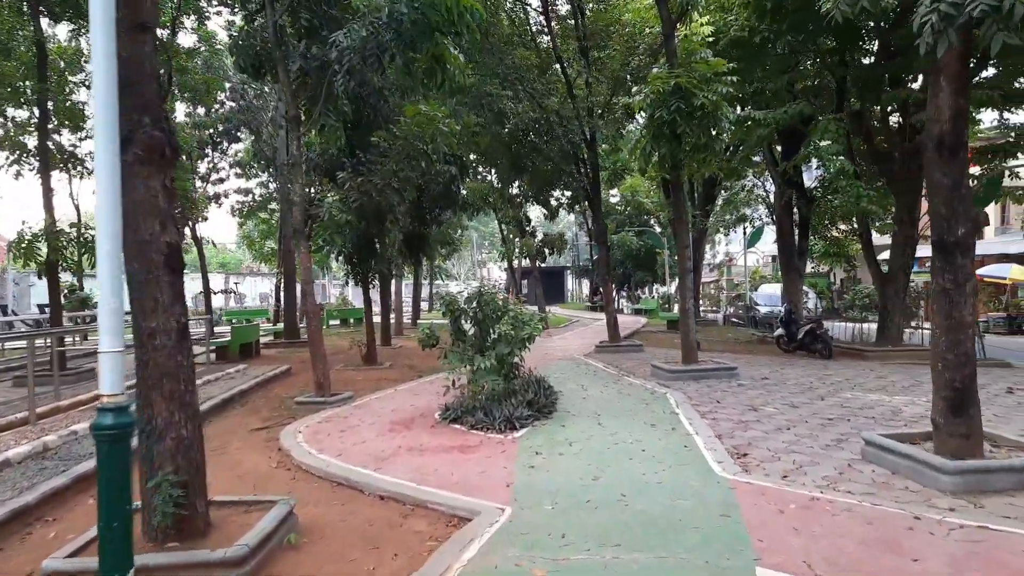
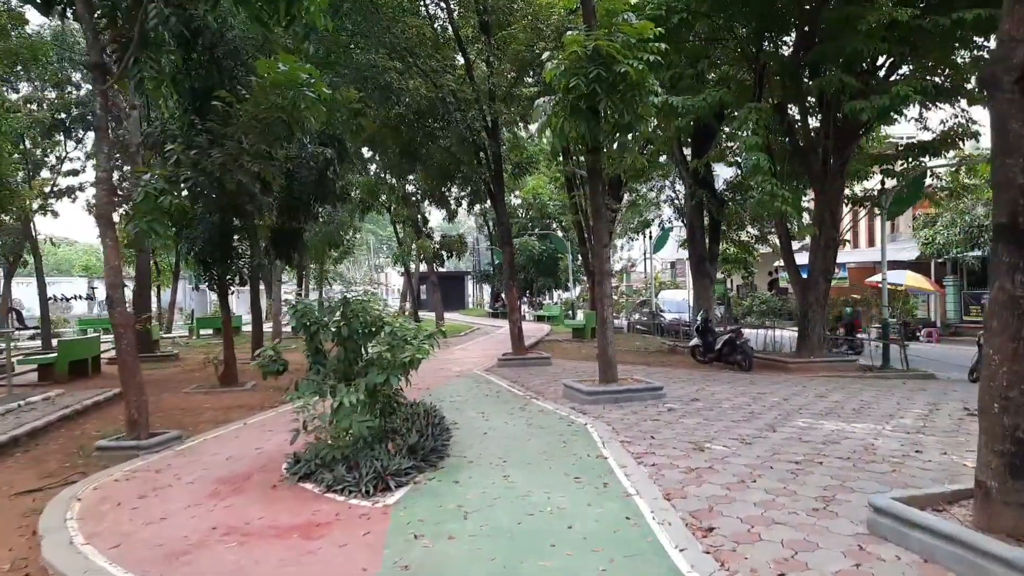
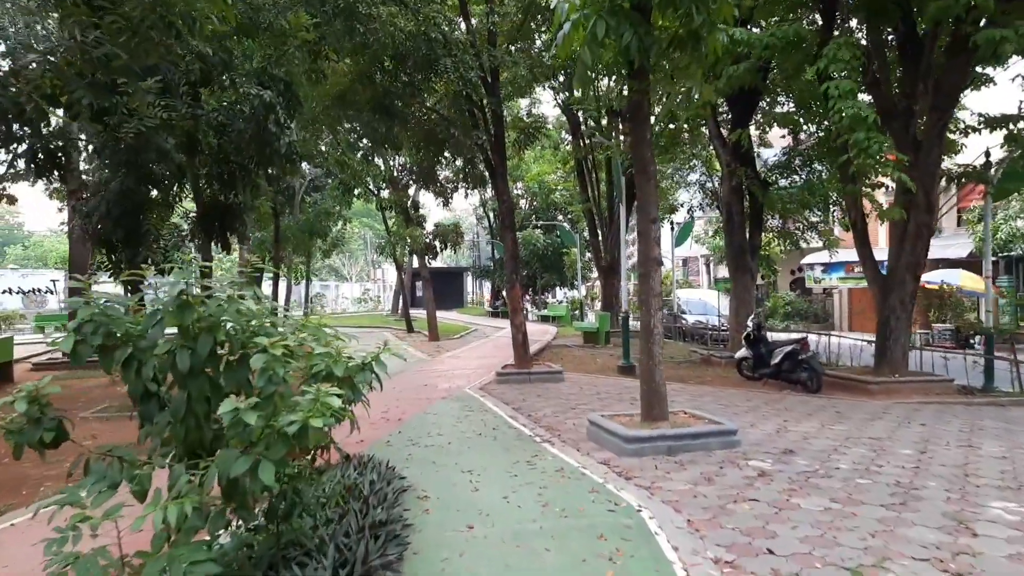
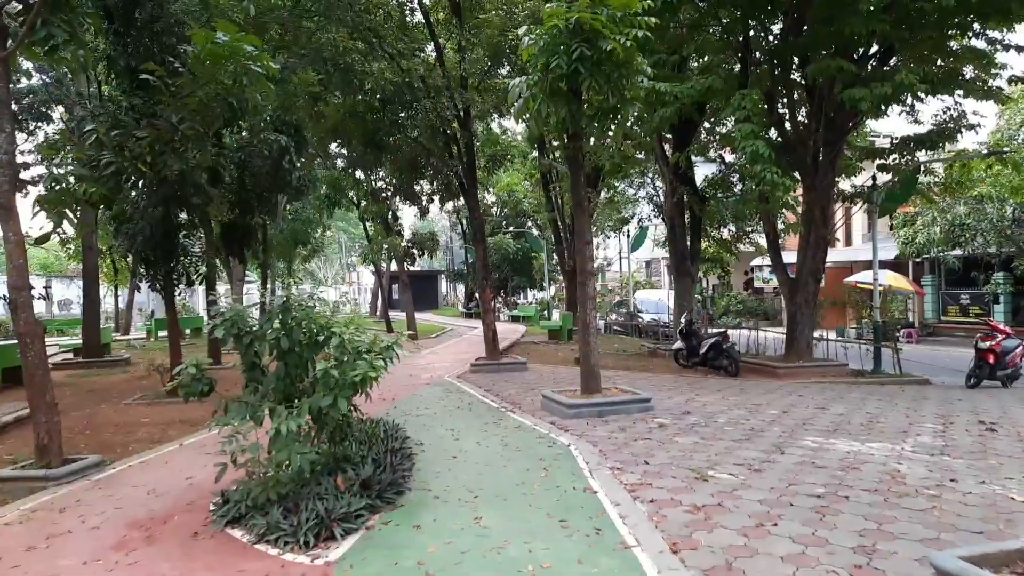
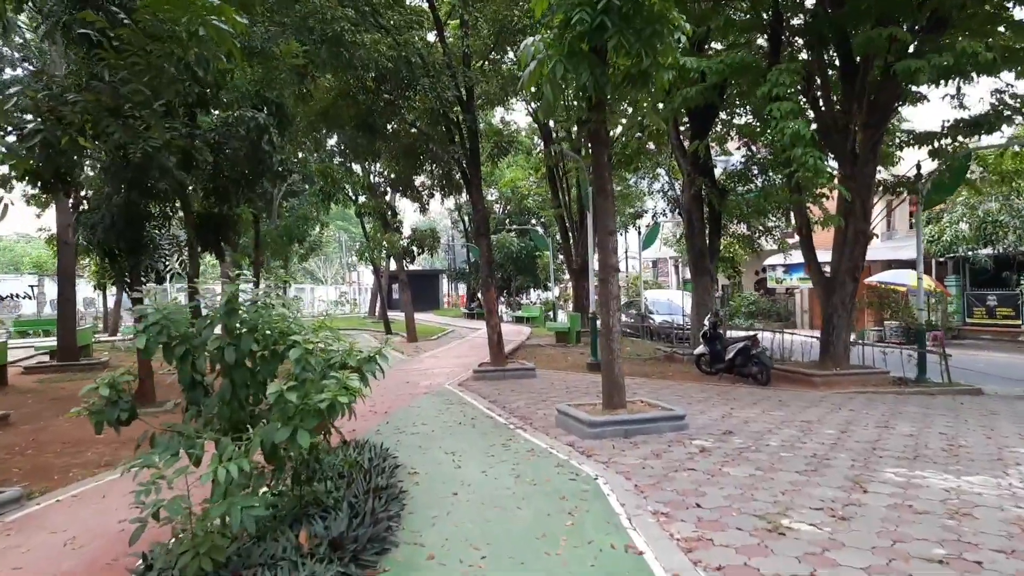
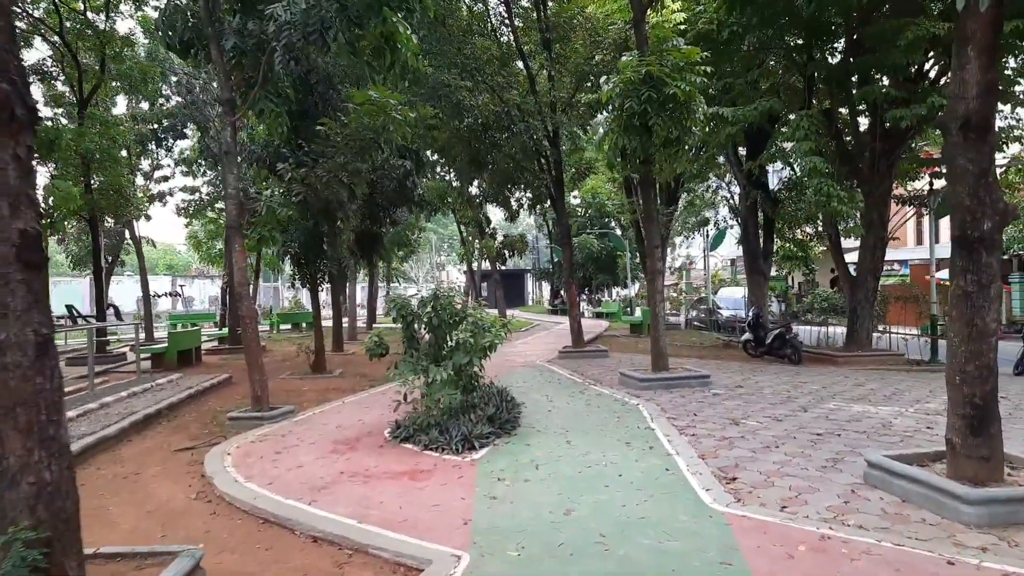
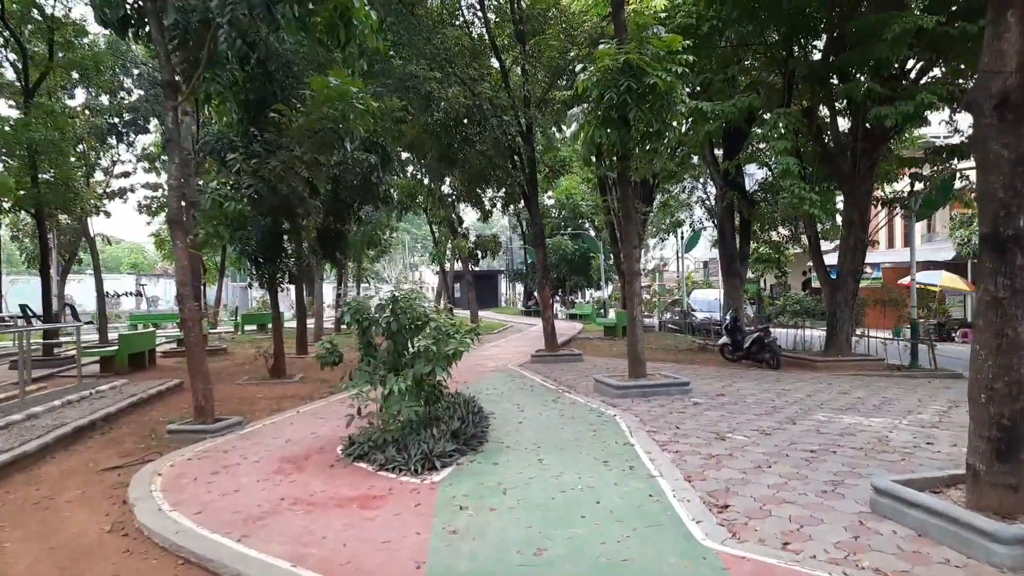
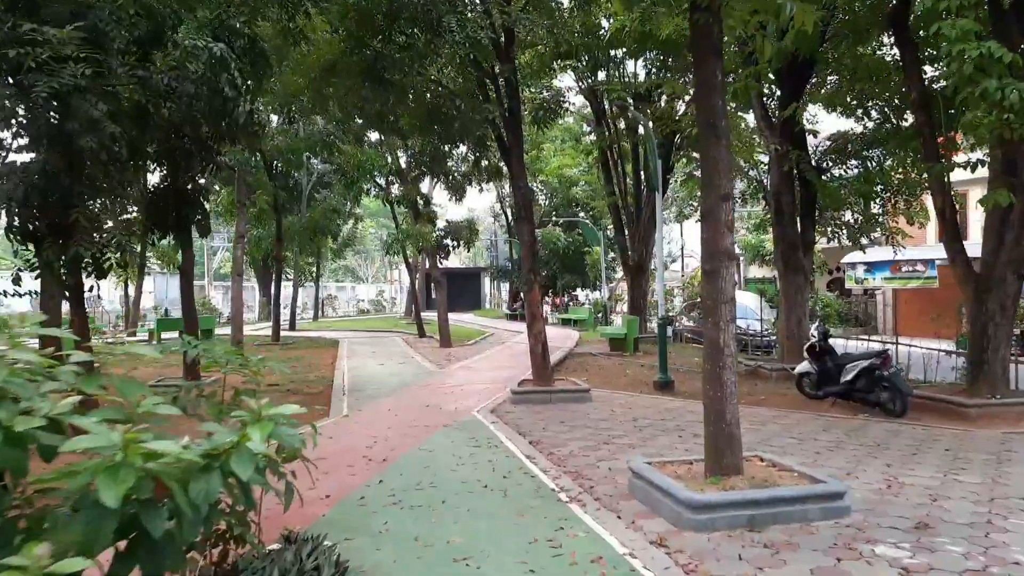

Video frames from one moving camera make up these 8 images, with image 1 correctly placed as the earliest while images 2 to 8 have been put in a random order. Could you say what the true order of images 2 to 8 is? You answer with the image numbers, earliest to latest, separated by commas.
6, 7, 2, 4, 5, 3, 8
